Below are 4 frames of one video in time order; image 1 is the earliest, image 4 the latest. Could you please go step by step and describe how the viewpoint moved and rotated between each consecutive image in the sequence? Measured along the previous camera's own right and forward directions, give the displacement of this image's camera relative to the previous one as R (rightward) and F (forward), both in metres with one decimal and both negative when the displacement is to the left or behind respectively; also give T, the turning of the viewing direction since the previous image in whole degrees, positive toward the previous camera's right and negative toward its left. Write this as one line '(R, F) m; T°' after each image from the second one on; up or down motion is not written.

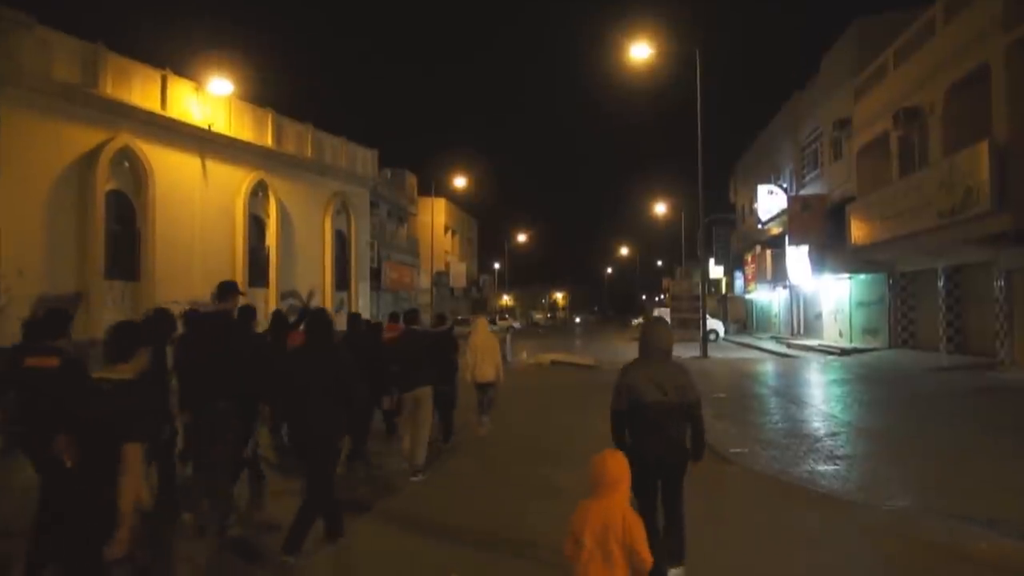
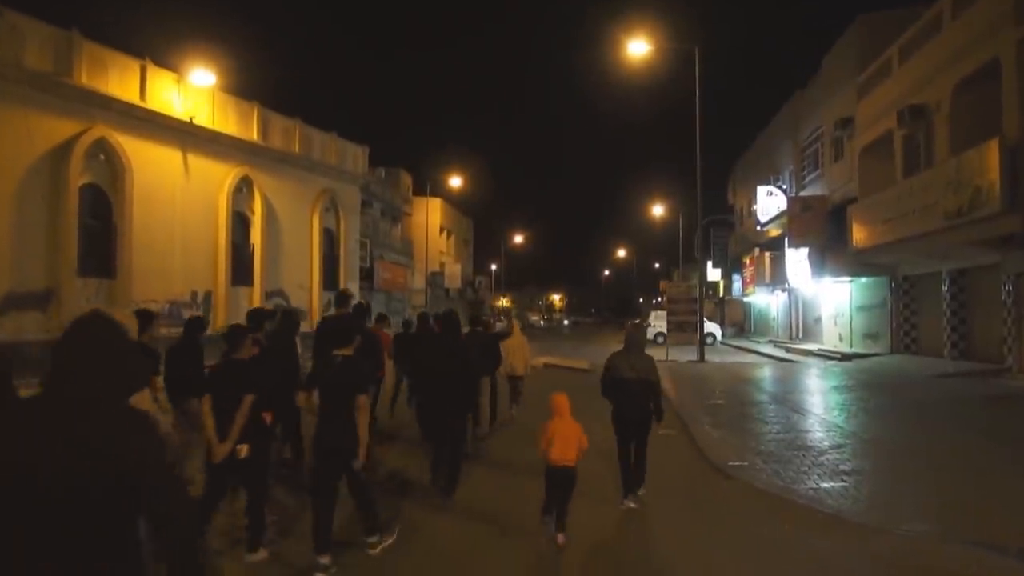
(+0.2, +0.8) m; 0°
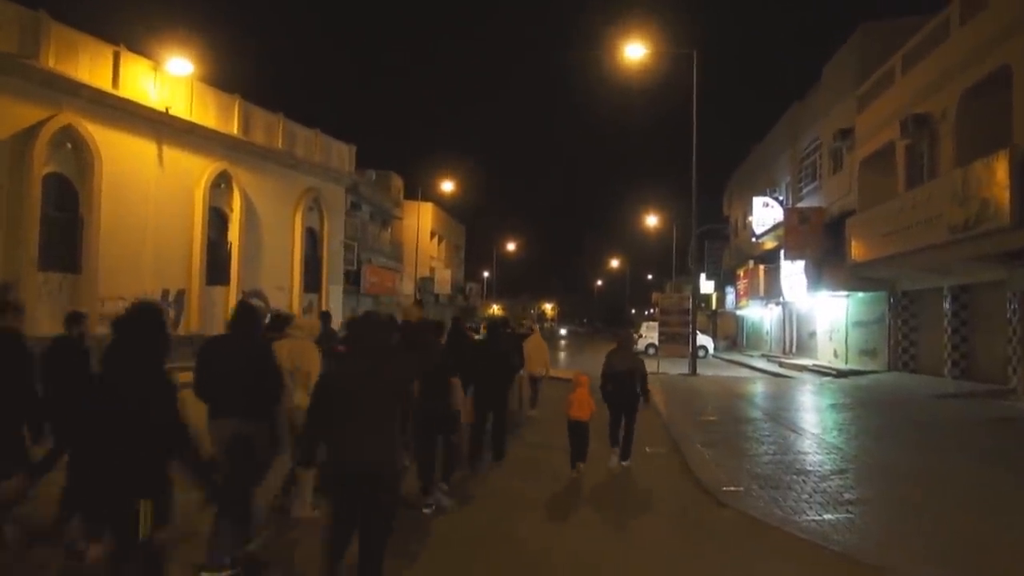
(+0.2, +0.9) m; 0°
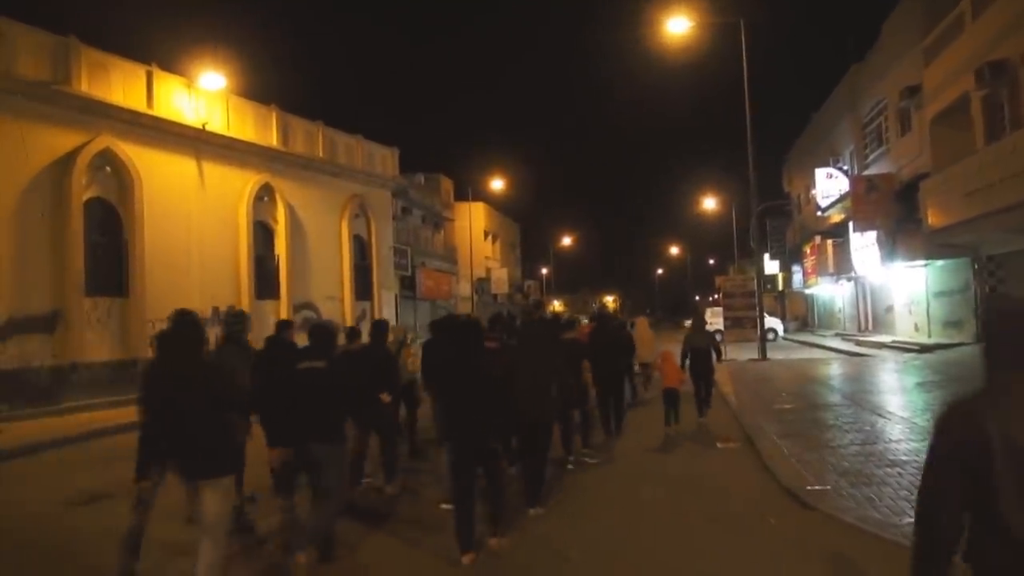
(+0.1, +1.0) m; -3°
